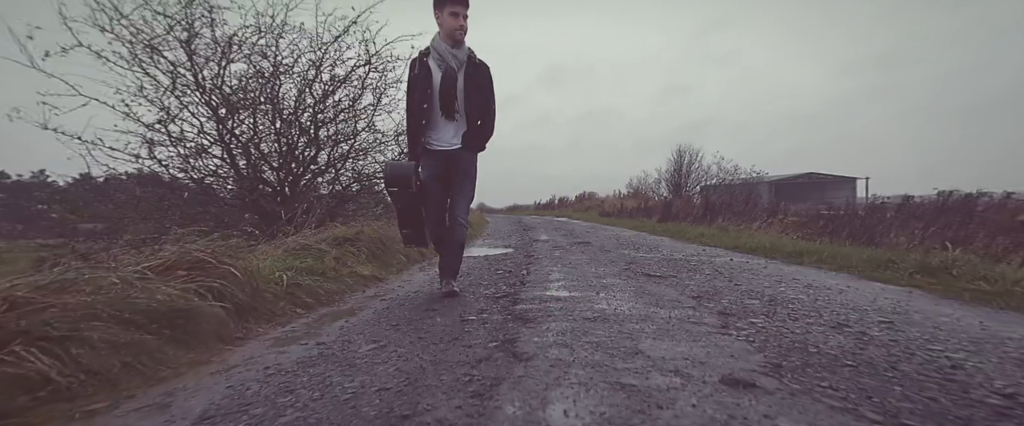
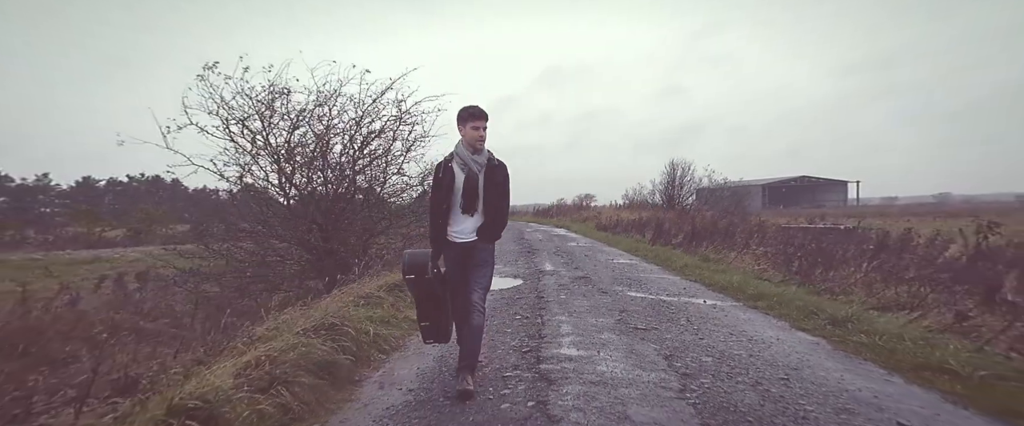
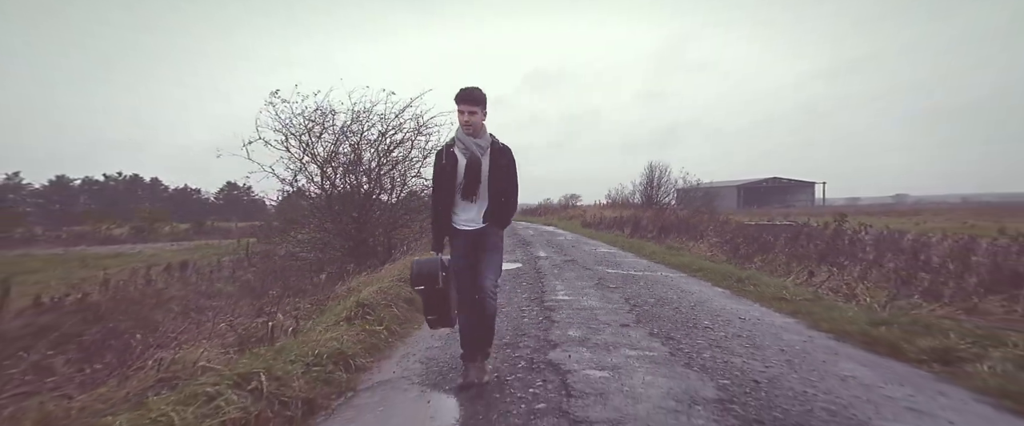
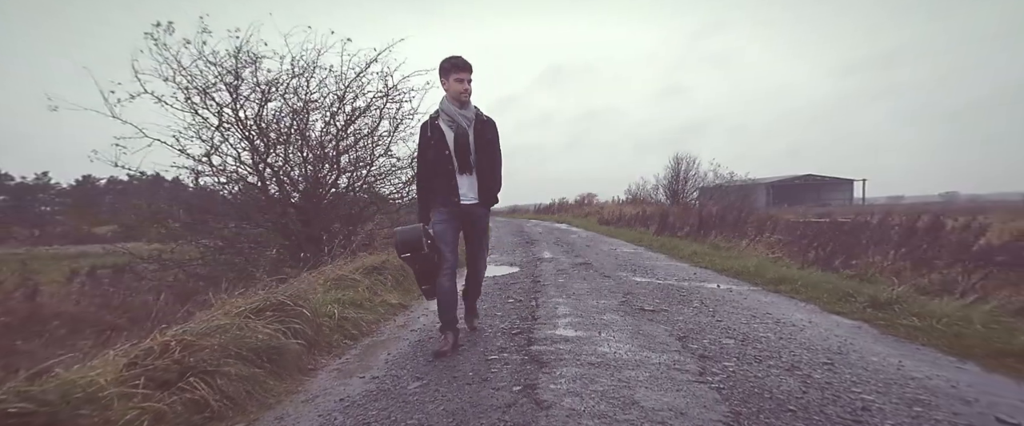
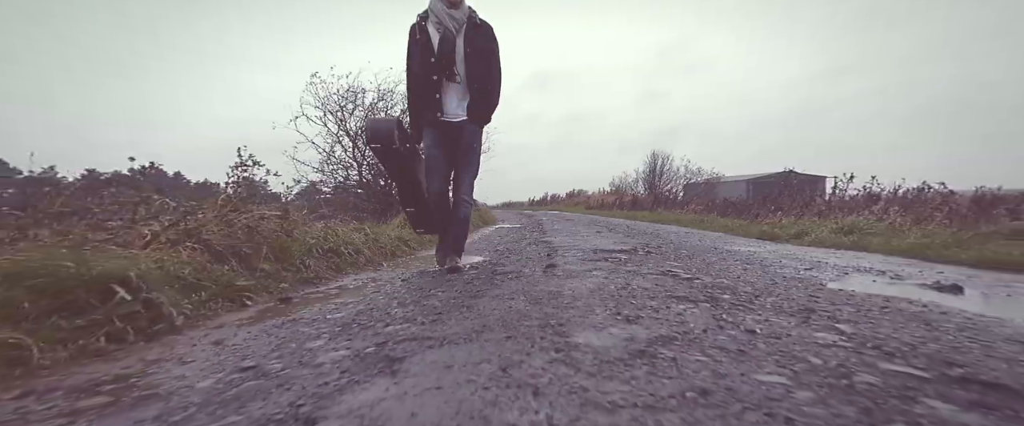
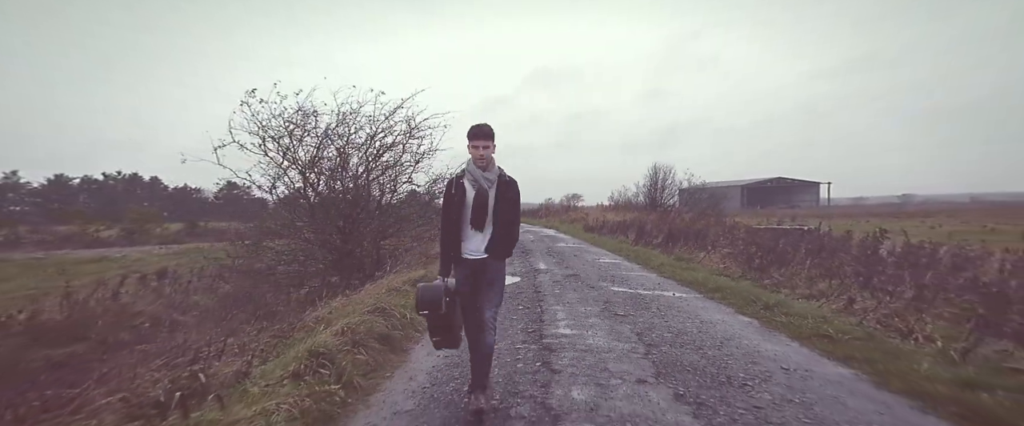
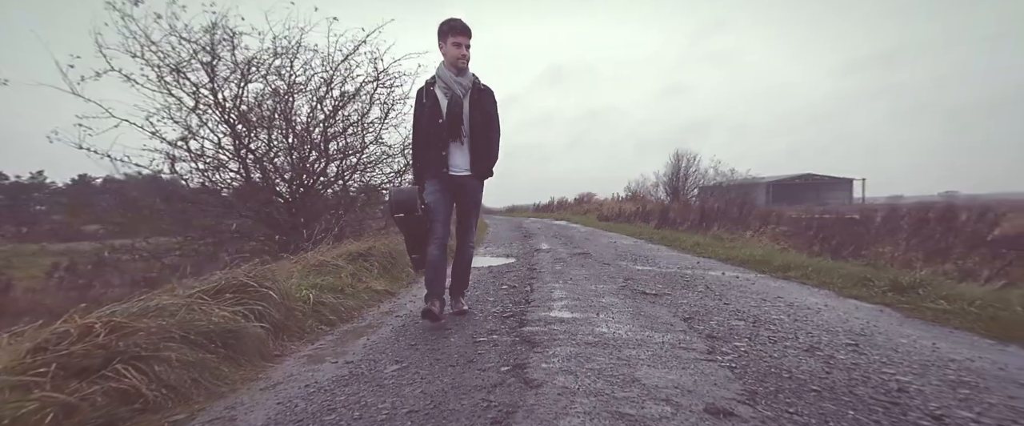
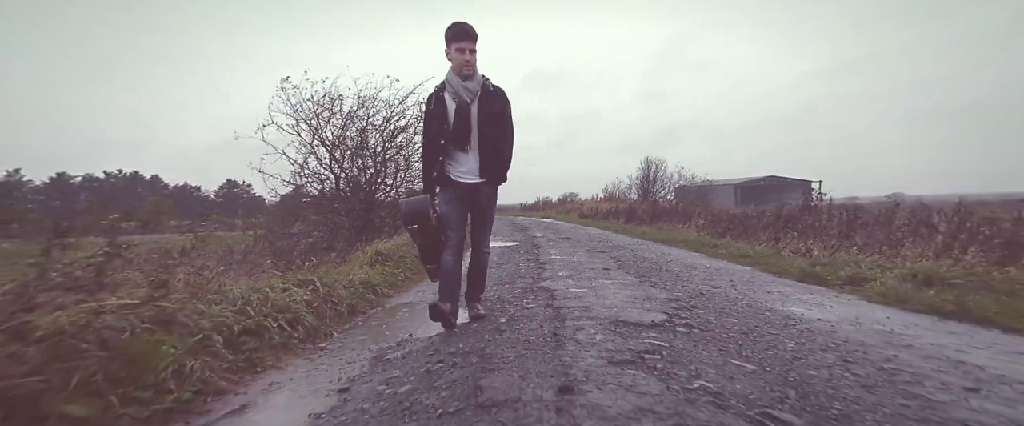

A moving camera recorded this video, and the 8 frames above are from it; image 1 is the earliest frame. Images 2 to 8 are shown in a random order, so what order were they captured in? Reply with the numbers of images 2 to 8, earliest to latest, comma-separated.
7, 4, 2, 6, 3, 8, 5
